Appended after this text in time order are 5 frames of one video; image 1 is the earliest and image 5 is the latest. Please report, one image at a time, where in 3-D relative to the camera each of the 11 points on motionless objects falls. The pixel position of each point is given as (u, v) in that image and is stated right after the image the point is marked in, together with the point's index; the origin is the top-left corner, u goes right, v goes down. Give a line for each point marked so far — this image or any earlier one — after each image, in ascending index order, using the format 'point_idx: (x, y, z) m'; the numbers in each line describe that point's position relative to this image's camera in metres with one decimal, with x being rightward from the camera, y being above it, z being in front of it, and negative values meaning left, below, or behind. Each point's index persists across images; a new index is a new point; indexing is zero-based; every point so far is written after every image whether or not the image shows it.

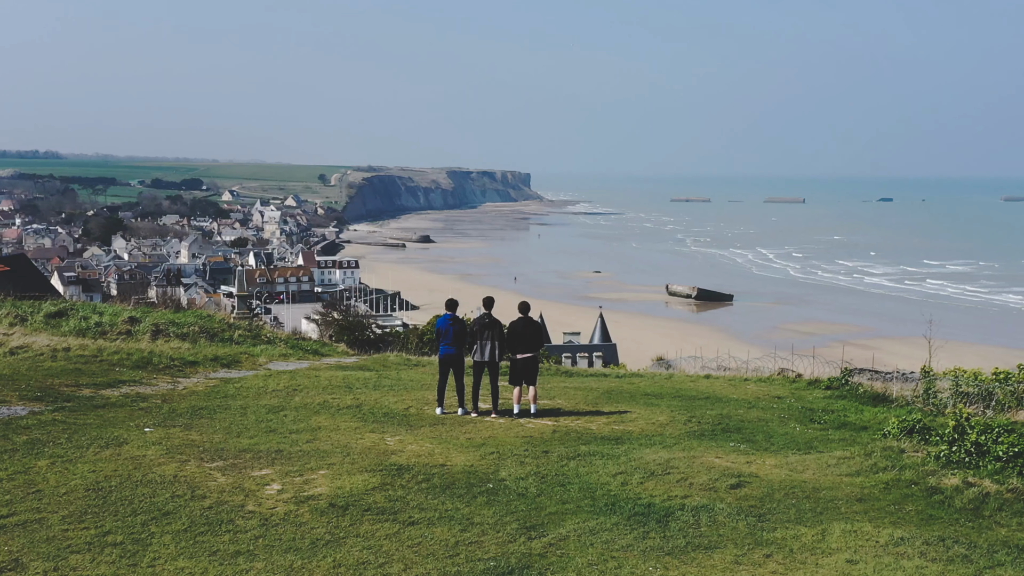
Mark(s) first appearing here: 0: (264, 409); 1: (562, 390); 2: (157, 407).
0: (-1.7, -0.8, +5.8) m
1: (+0.5, -1.0, +8.1) m
2: (-2.4, -0.8, +5.7) m
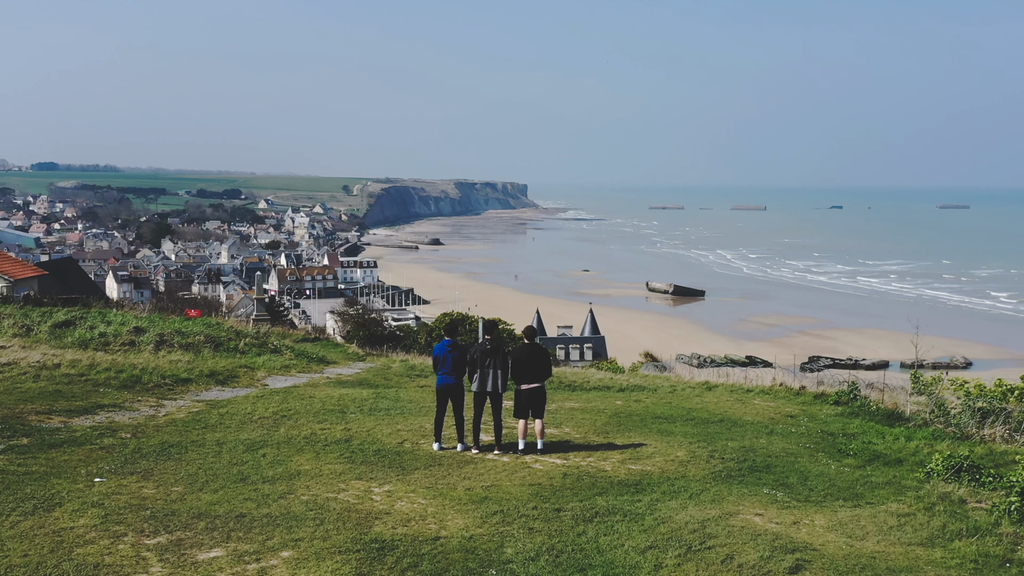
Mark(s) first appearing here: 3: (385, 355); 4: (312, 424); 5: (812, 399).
0: (-1.7, -1.0, +5.2) m
1: (+0.5, -1.1, +7.5) m
2: (-2.4, -1.0, +5.1) m
3: (-2.2, -1.1, +15.2) m
4: (-1.5, -1.0, +6.4) m
5: (+4.0, -1.5, +11.4) m
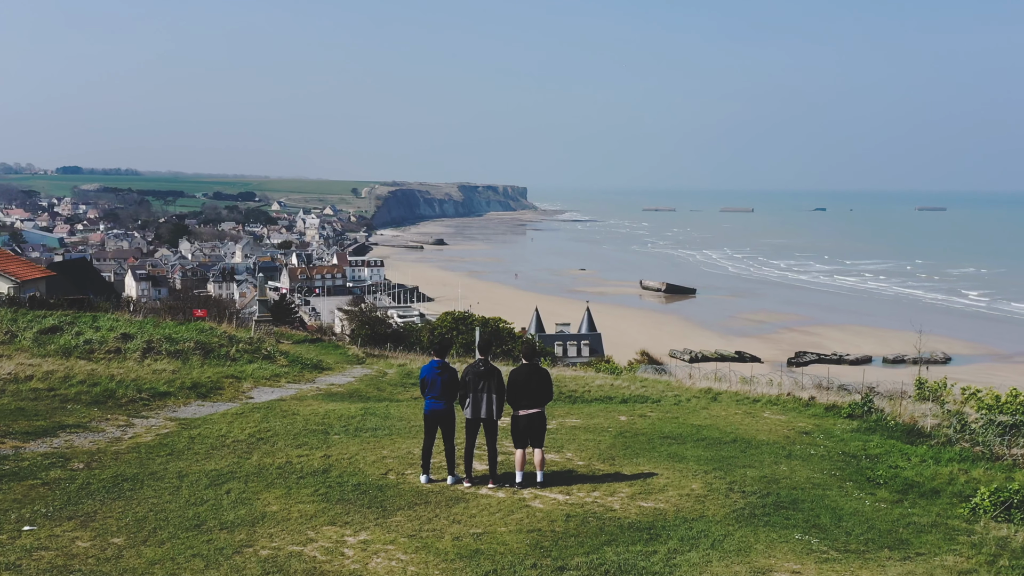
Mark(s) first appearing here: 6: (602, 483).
0: (-1.7, -1.1, +4.6) m
1: (+0.5, -1.2, +6.9) m
2: (-2.4, -1.0, +4.5) m
3: (-2.2, -1.2, +14.7) m
4: (-1.5, -1.1, +5.8) m
5: (+4.0, -1.6, +10.8) m
6: (+0.5, -1.1, +4.9) m
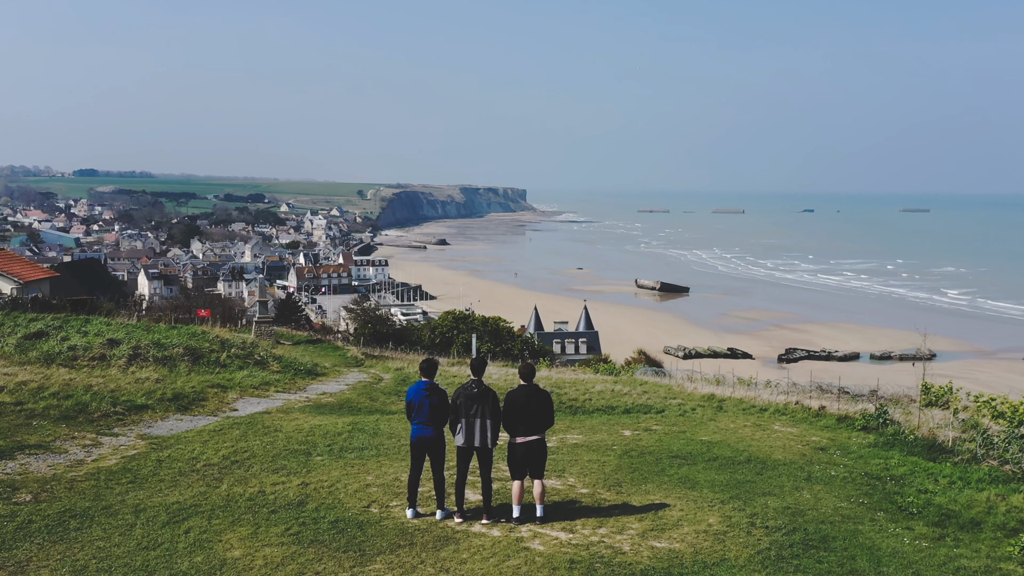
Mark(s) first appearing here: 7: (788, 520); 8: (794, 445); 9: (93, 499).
0: (-1.7, -1.1, +4.1) m
1: (+0.5, -1.3, +6.4) m
2: (-2.4, -1.1, +4.0) m
3: (-2.2, -1.3, +14.2) m
4: (-1.5, -1.2, +5.3) m
5: (+4.0, -1.7, +10.3) m
6: (+0.5, -1.2, +4.4) m
7: (+1.5, -1.2, +4.5) m
8: (+2.7, -1.5, +8.1) m
9: (-2.2, -1.1, +4.5) m
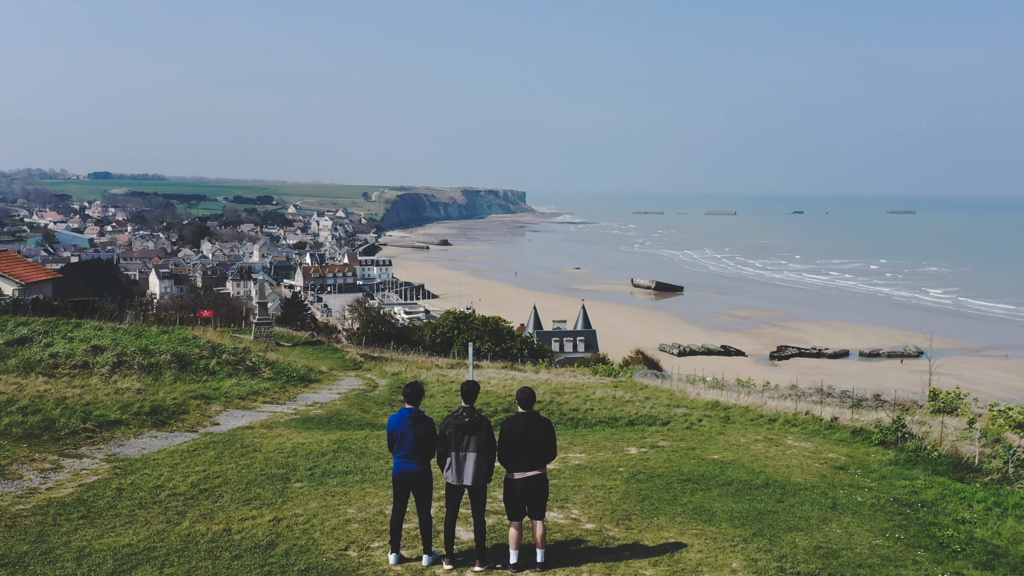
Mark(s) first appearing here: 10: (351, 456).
0: (-1.7, -1.2, +3.6) m
1: (+0.5, -1.3, +5.9) m
2: (-2.4, -1.1, +3.5) m
3: (-2.3, -1.4, +13.7) m
4: (-1.6, -1.2, +4.8) m
5: (+4.0, -1.7, +9.8) m
6: (+0.5, -1.3, +3.9) m
7: (+1.5, -1.3, +4.0) m
8: (+2.7, -1.6, +7.6) m
9: (-2.3, -1.2, +4.0) m
10: (-1.3, -1.3, +6.6) m
